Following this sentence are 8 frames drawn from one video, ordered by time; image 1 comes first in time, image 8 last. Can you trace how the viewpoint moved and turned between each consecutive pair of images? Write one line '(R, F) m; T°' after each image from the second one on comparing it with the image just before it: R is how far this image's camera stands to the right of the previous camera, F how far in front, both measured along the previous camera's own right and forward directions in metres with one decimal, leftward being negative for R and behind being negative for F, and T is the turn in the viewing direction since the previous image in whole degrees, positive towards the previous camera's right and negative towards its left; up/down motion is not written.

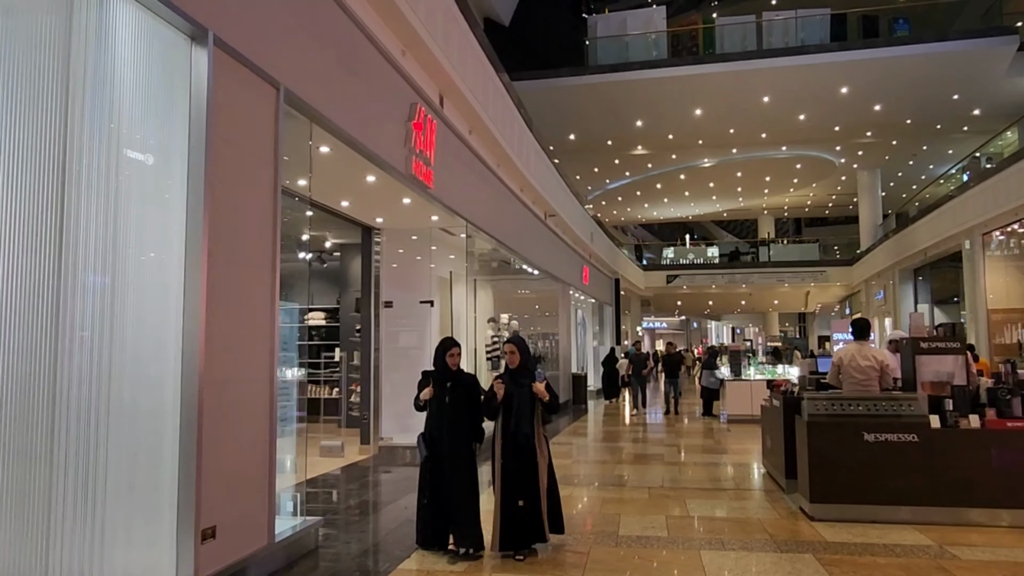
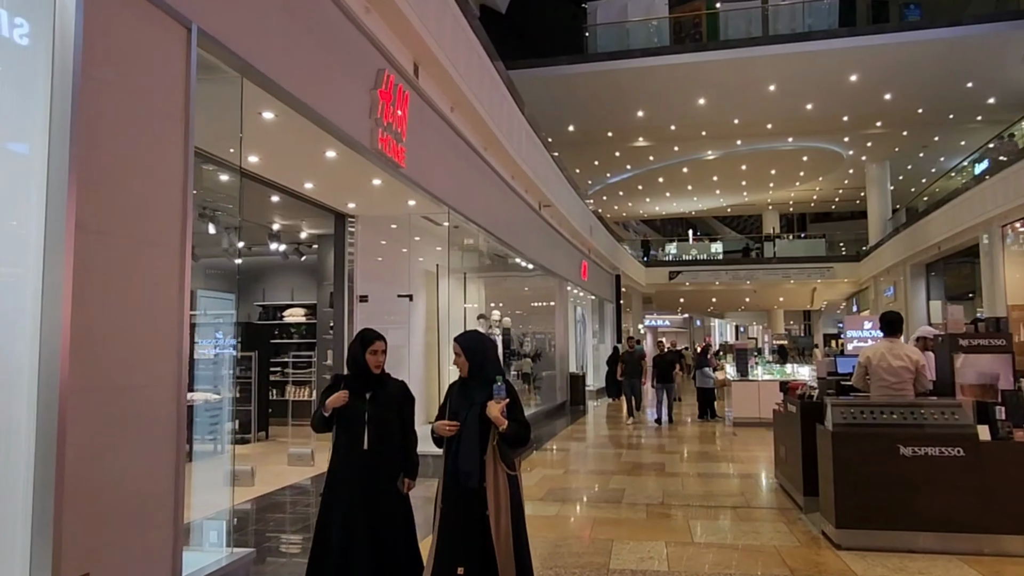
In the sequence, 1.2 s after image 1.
(+0.2, +0.7) m; 0°
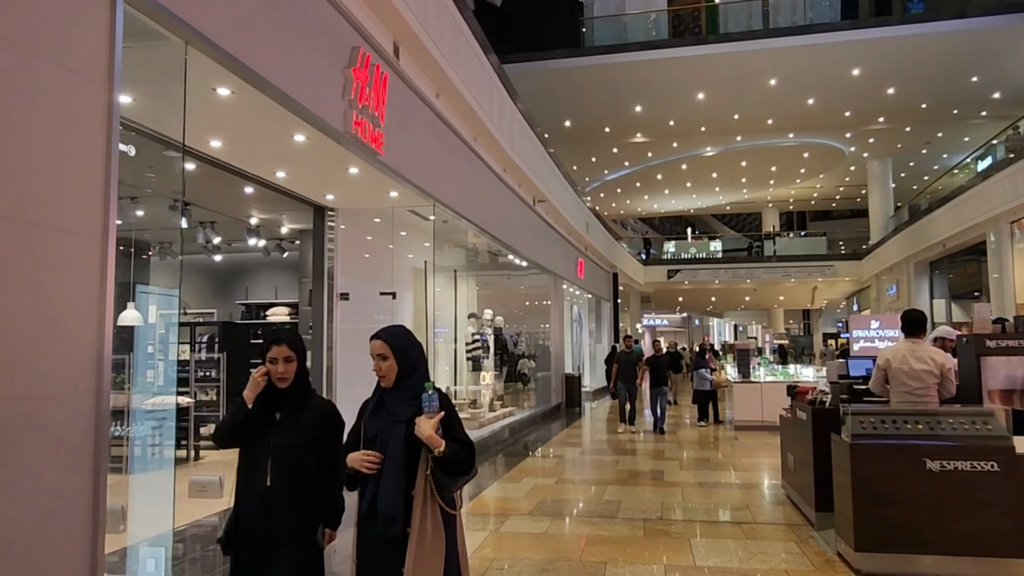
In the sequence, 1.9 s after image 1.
(+0.1, +0.4) m; 0°
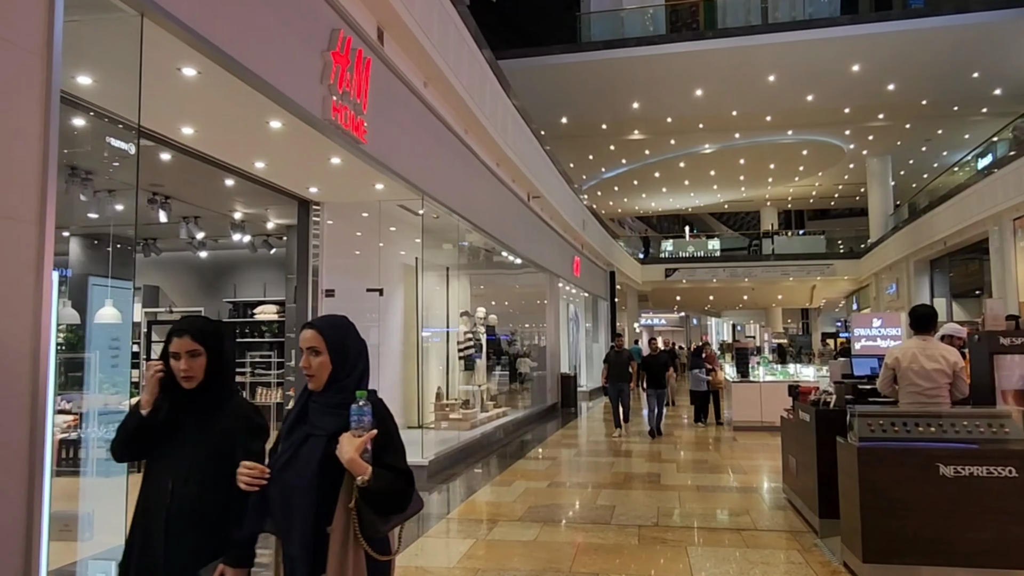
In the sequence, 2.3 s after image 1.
(+0.1, +0.2) m; 0°
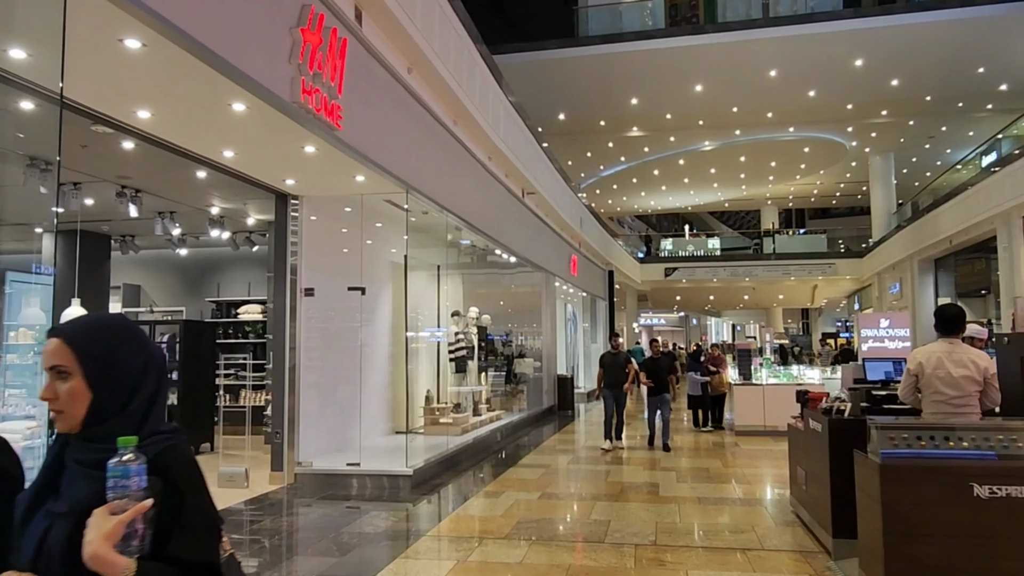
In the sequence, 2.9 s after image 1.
(+0.1, +0.4) m; 0°
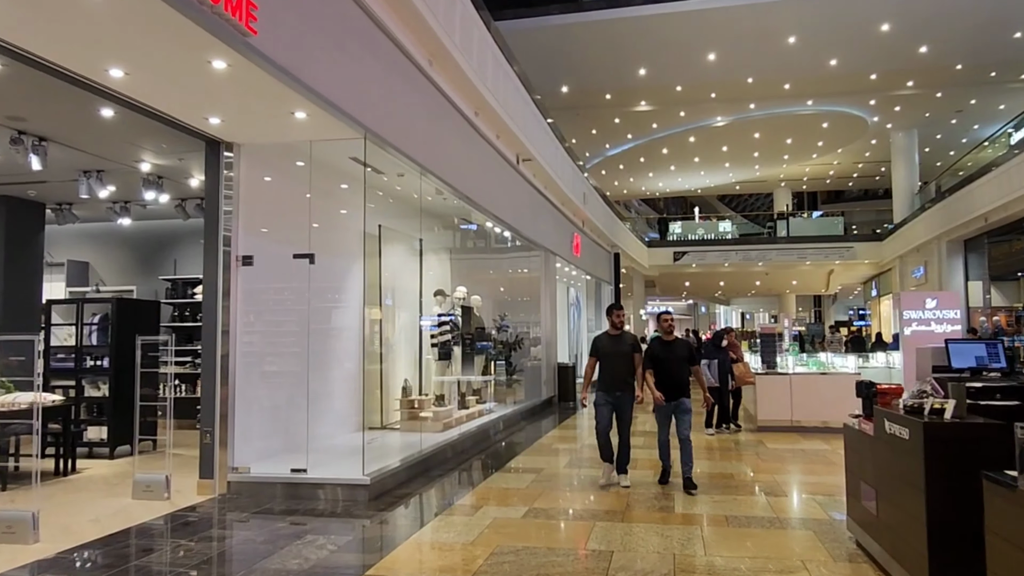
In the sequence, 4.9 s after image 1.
(+0.2, +1.1) m; 0°
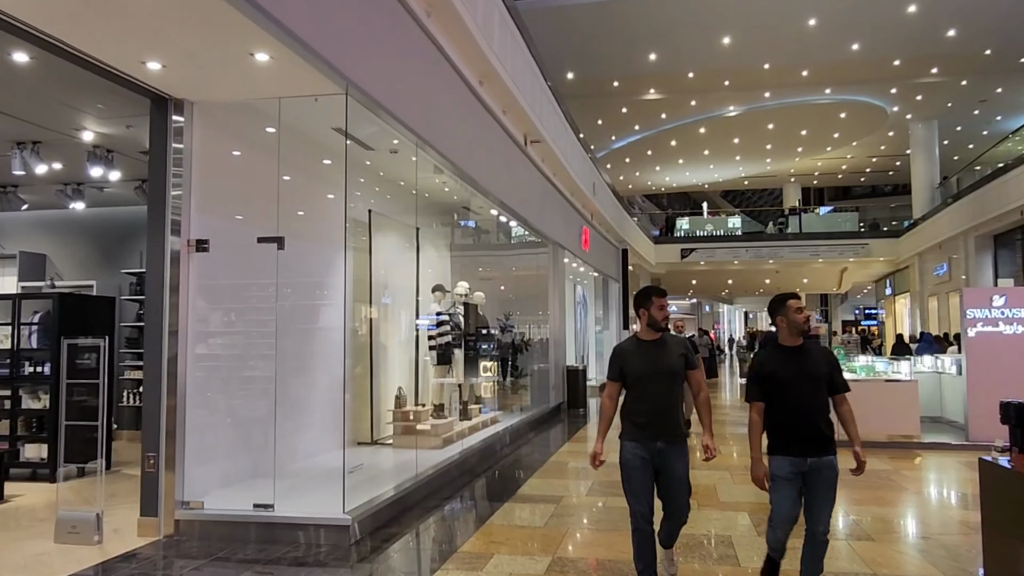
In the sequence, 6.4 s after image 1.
(-0.1, +0.9) m; 0°
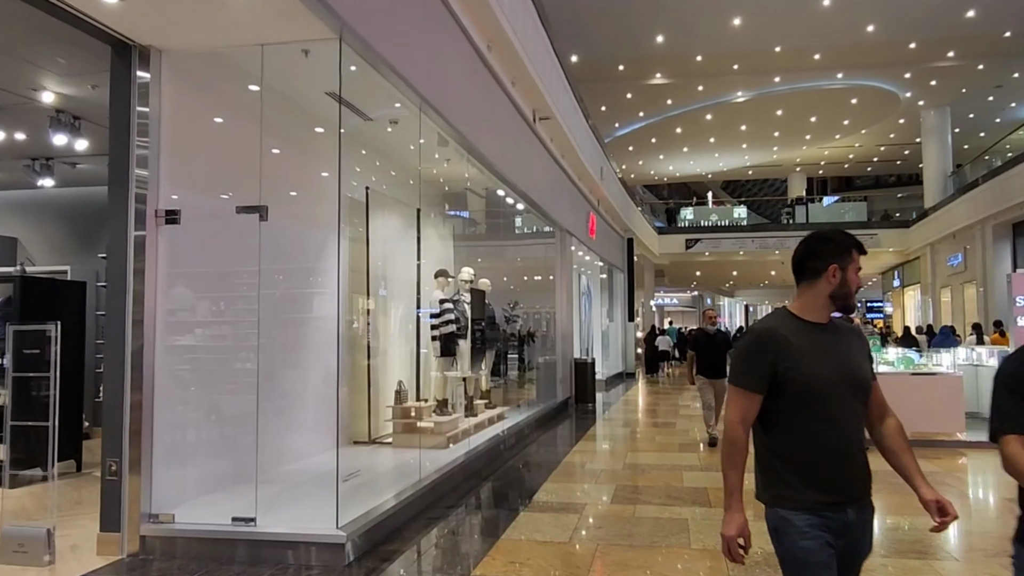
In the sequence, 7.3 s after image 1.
(-0.1, +0.5) m; 0°
